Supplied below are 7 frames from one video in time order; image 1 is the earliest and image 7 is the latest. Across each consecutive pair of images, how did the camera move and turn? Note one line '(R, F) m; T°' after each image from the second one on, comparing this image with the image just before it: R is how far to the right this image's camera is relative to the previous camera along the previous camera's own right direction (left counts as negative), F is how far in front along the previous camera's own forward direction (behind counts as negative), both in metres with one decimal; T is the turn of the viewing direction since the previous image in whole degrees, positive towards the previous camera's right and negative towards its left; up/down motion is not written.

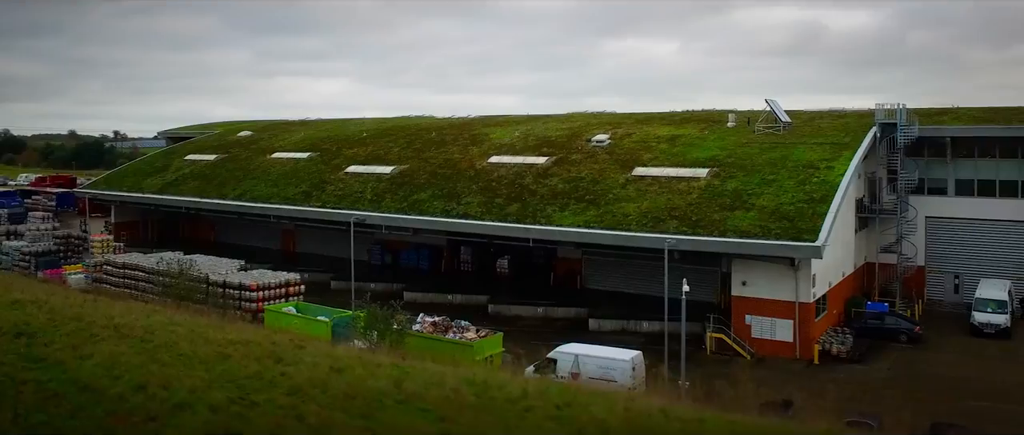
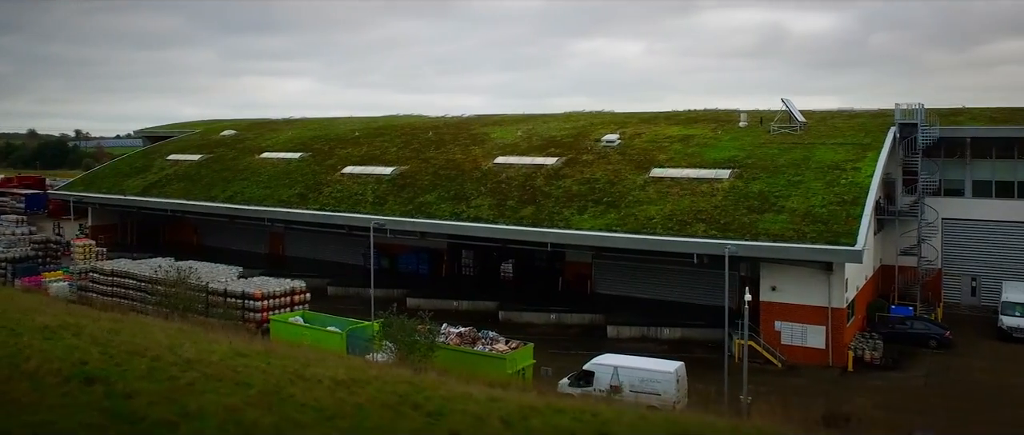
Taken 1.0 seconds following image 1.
(-1.6, +1.2) m; +2°
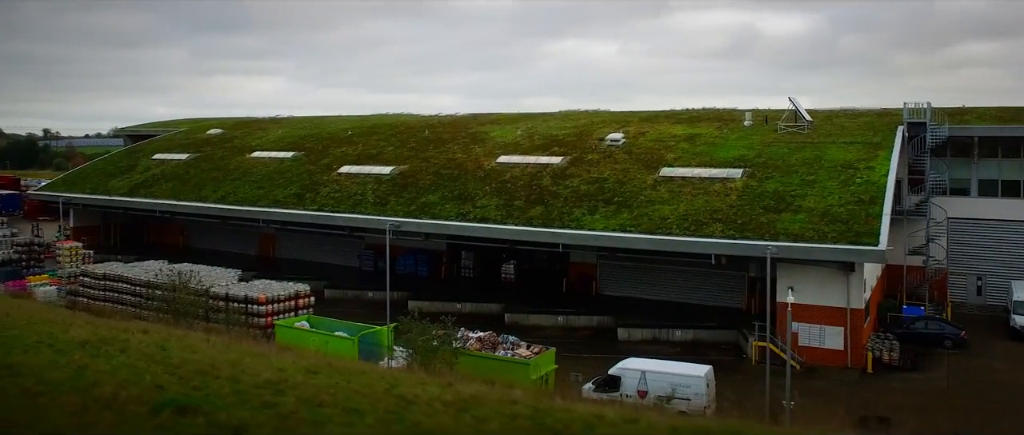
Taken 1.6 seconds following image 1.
(-1.1, +0.6) m; +2°
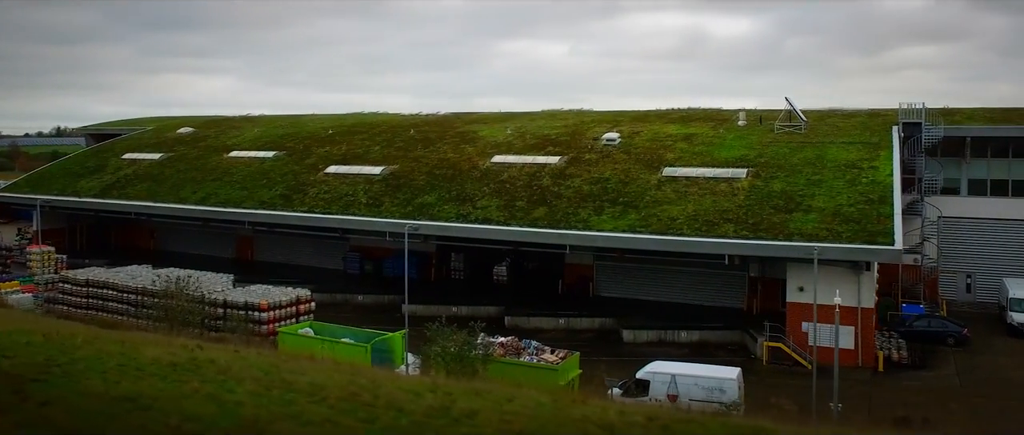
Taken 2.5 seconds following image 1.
(-1.6, +0.6) m; +3°
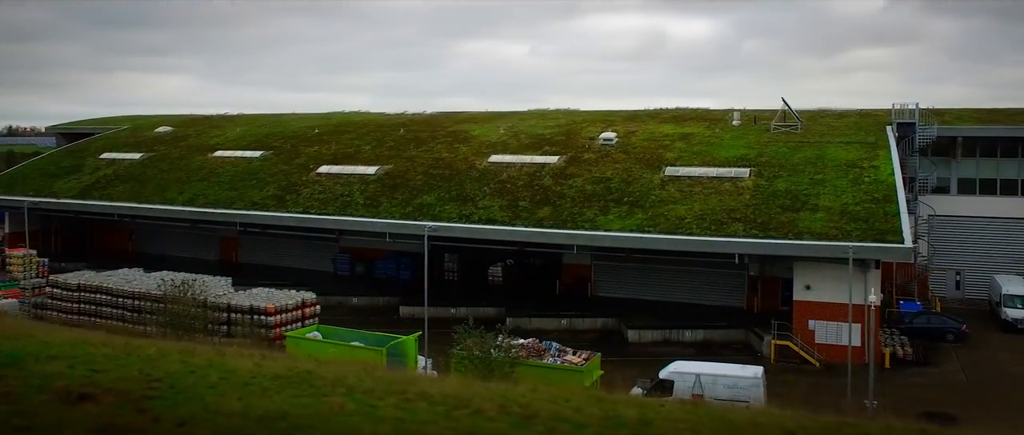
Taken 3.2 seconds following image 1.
(-1.4, +0.3) m; +3°
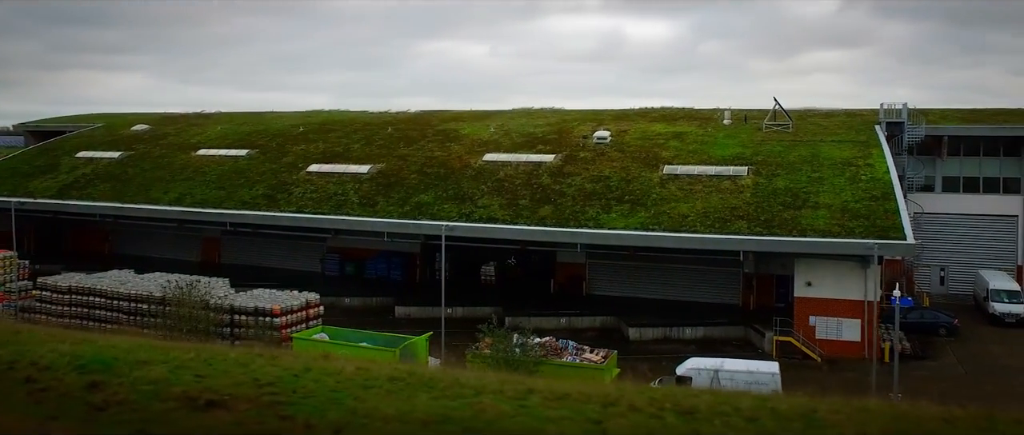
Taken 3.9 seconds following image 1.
(-1.3, +0.2) m; +3°
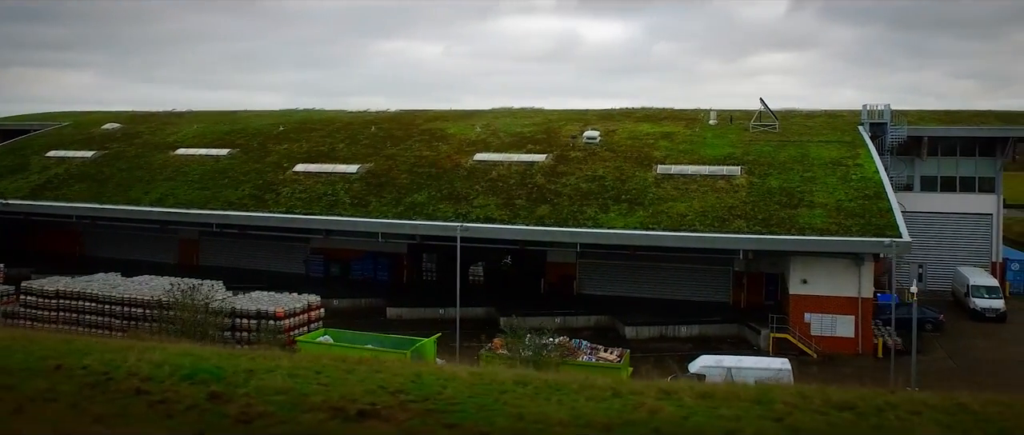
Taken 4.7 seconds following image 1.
(-1.3, +0.1) m; +3°
